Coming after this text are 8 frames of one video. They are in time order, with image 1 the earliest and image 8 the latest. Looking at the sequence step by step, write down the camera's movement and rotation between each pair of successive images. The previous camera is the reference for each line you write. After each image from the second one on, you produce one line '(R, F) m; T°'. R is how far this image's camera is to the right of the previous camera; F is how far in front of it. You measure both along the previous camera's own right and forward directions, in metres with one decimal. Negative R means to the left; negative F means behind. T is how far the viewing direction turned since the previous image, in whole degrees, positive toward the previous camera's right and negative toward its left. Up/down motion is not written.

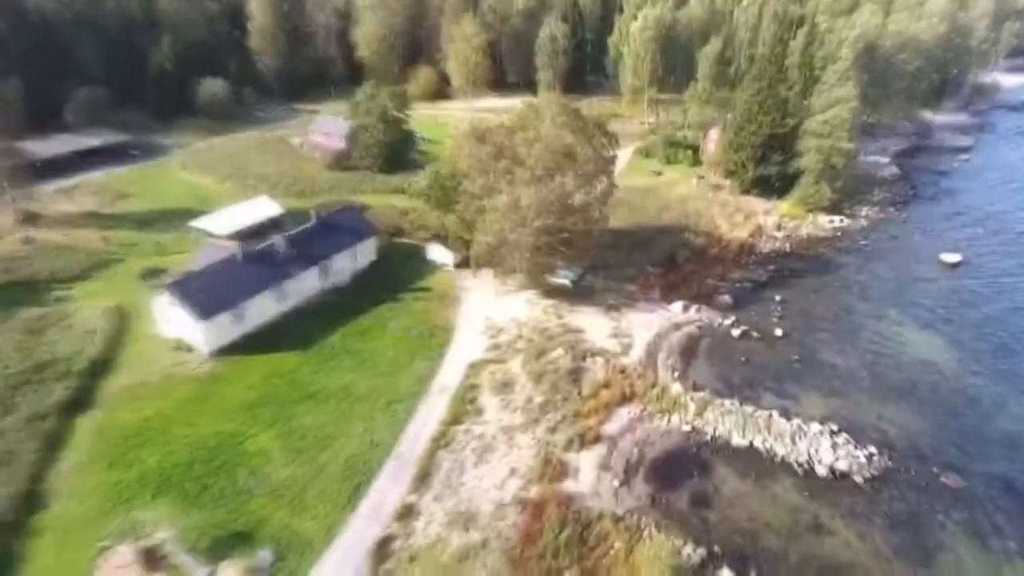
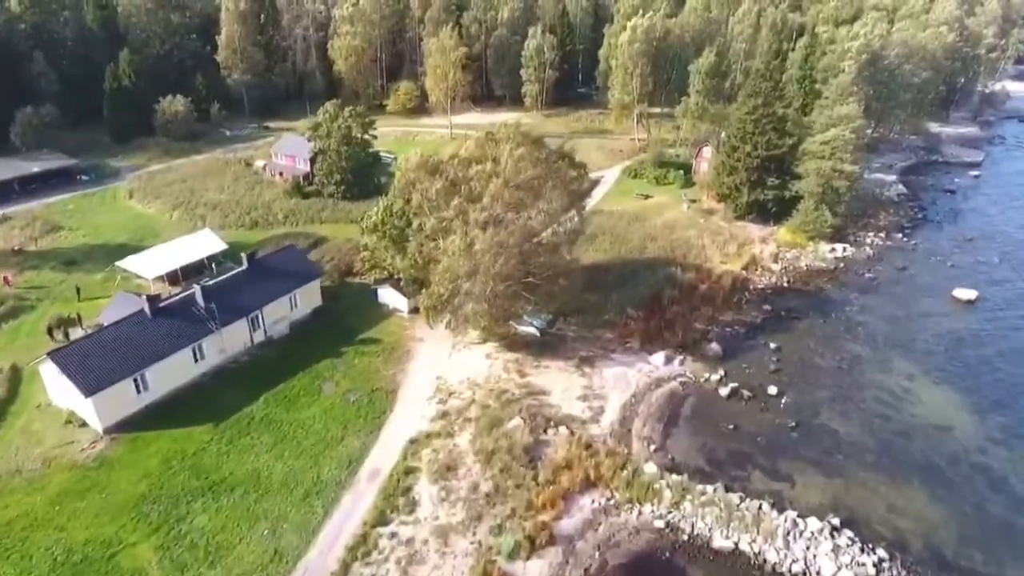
(+3.1, +5.4) m; -1°
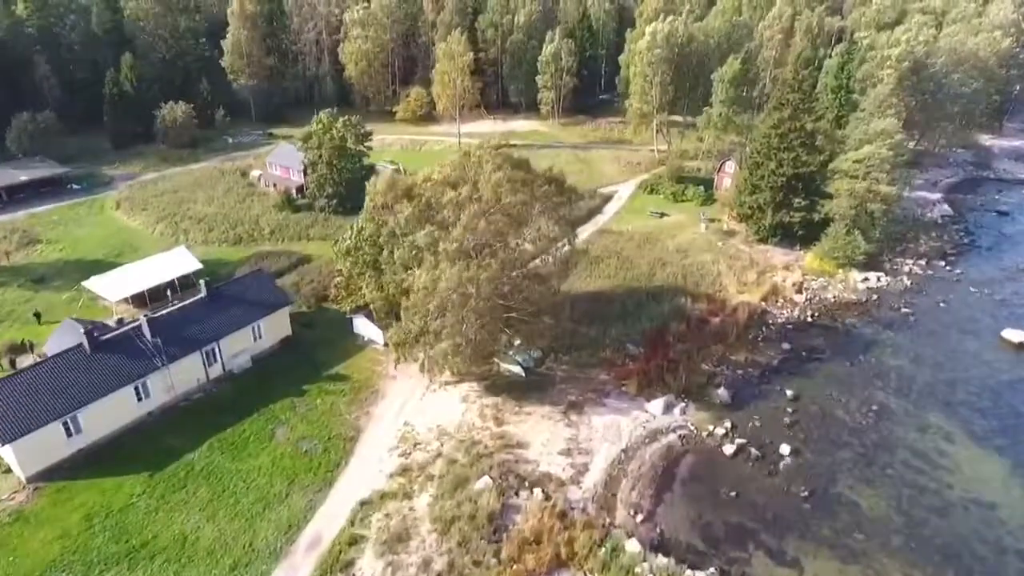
(+2.9, +4.1) m; -3°
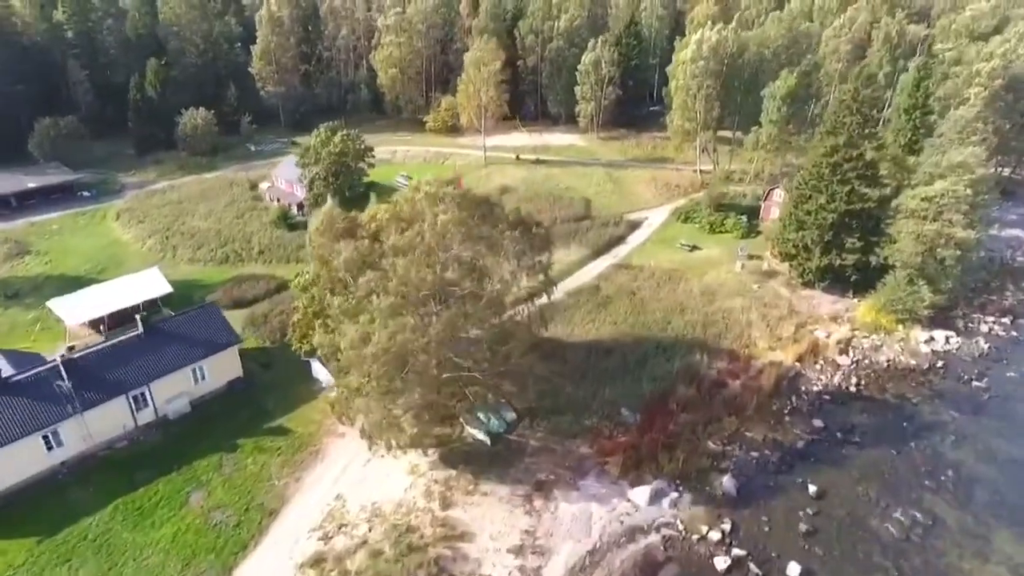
(+5.0, +5.6) m; -6°
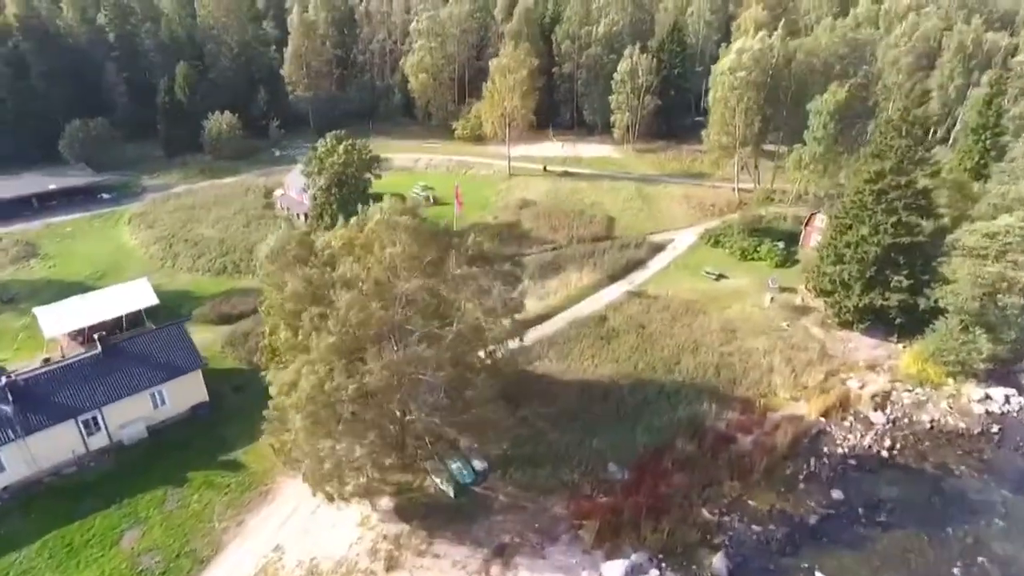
(+3.8, +3.4) m; -5°
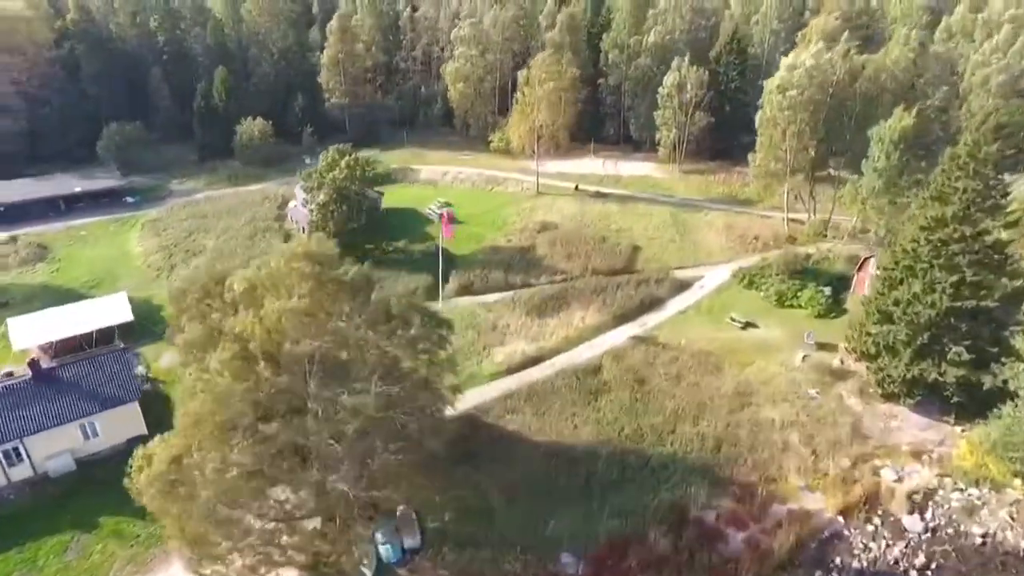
(+5.4, +4.6) m; -7°
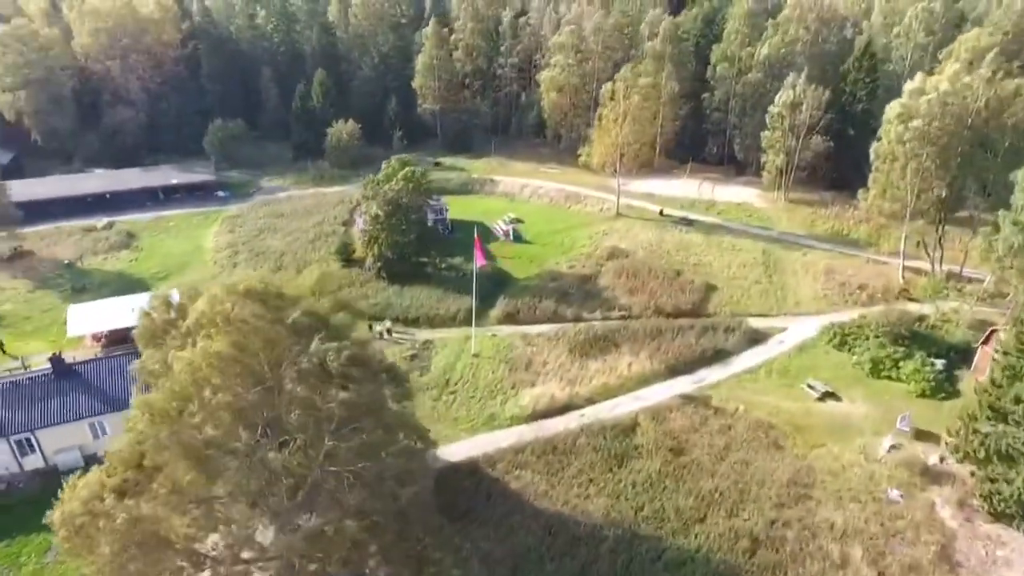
(+4.4, +3.9) m; -11°
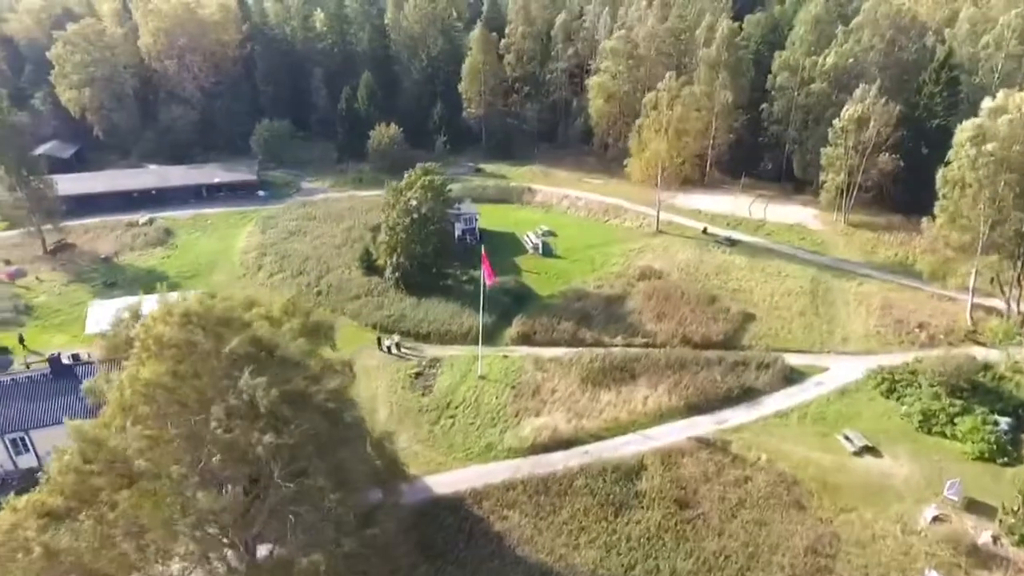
(+2.9, +2.2) m; -6°
